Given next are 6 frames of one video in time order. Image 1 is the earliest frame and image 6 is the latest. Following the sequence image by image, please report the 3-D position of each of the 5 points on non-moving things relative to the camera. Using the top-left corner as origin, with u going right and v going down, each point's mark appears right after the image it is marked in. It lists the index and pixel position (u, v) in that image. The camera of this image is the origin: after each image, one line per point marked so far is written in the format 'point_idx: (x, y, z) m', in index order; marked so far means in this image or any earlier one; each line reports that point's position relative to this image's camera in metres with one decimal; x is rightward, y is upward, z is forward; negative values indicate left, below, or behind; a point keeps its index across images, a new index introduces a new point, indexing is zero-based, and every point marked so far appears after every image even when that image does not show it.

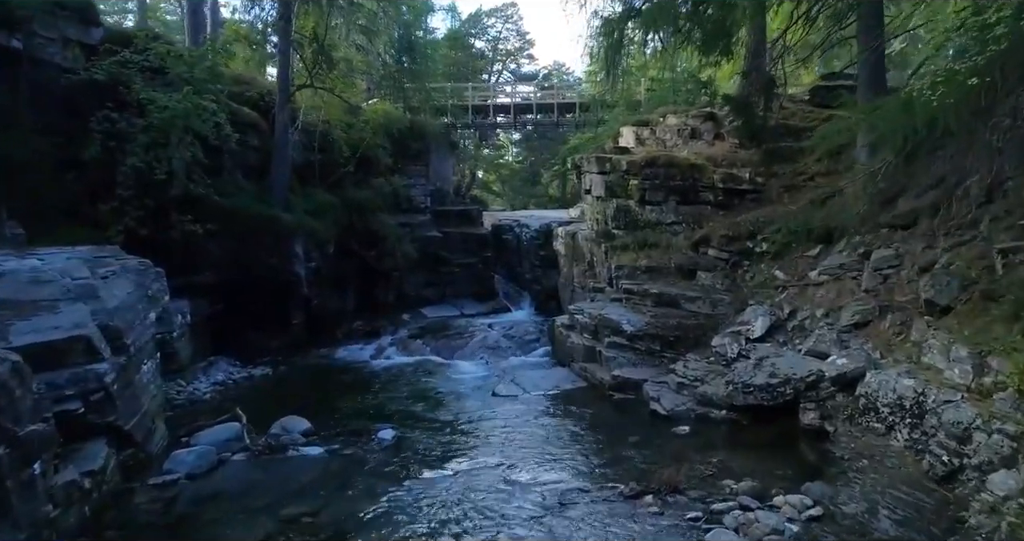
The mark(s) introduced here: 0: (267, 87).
0: (-6.1, +4.6, +18.6) m
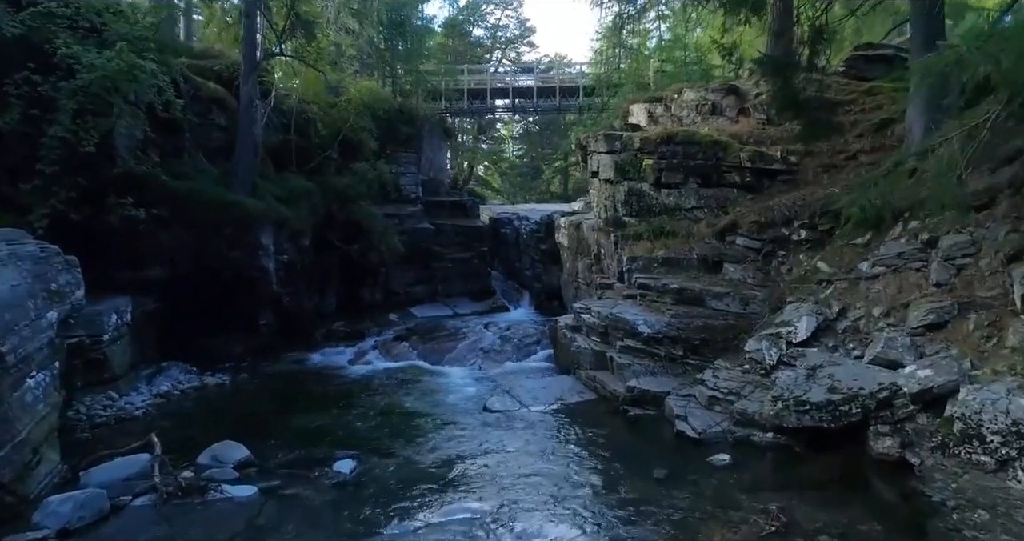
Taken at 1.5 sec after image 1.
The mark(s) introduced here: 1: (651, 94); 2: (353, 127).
0: (-6.2, +4.7, +16.6) m
1: (+3.4, +4.3, +18.2) m
2: (-4.1, +3.7, +19.2) m
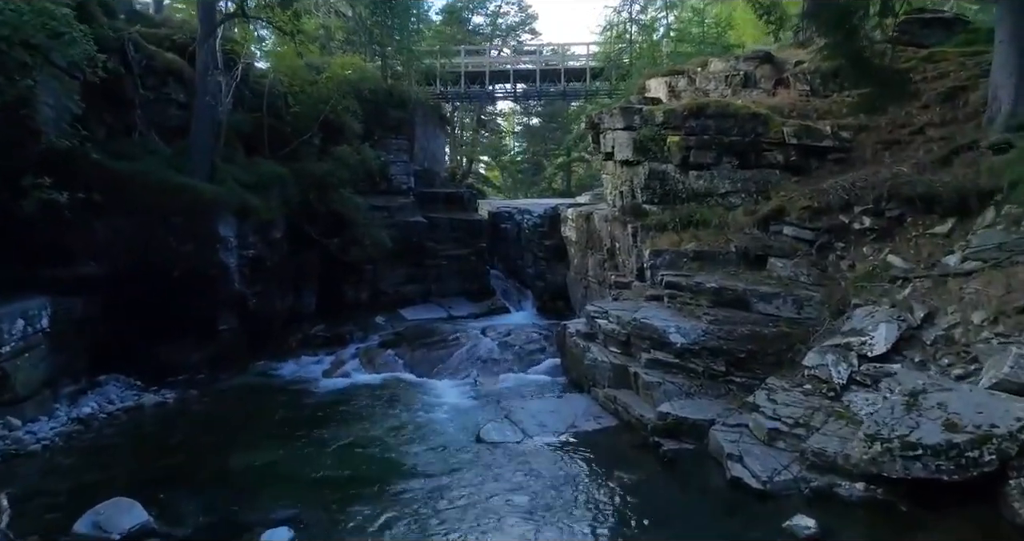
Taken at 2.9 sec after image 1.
0: (-6.2, +4.7, +14.6) m
1: (+3.4, +4.4, +16.2) m
2: (-4.1, +3.8, +17.2) m
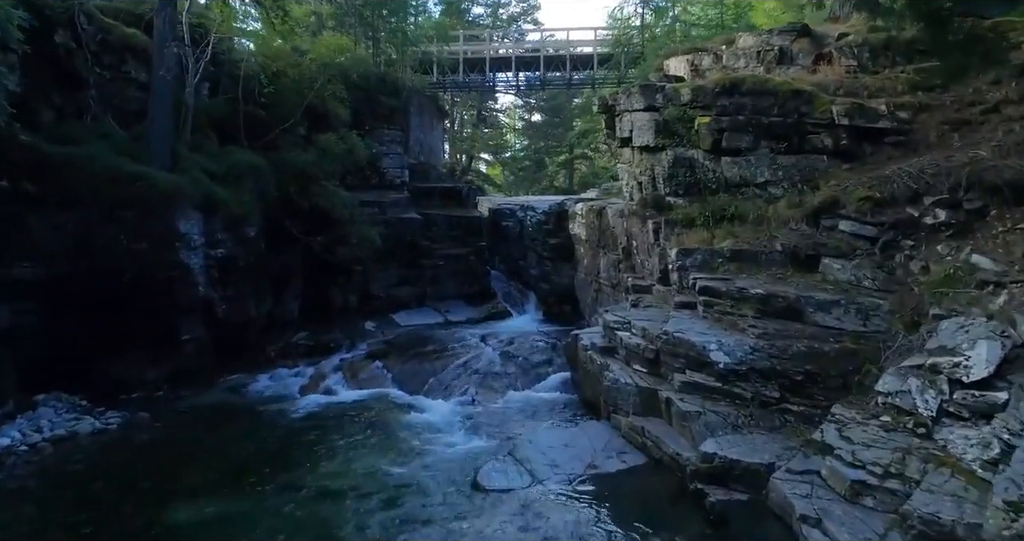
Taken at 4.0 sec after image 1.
0: (-6.1, +4.7, +13.0) m
1: (+3.5, +4.4, +14.6) m
2: (-4.0, +3.7, +15.7) m
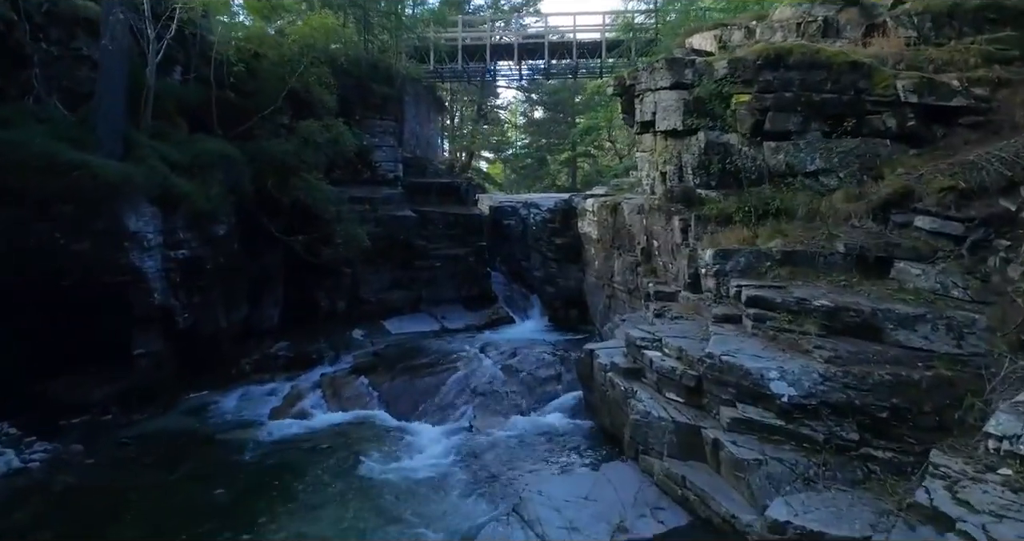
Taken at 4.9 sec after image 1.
0: (-6.1, +4.7, +11.6) m
1: (+3.5, +4.3, +13.1) m
2: (-4.0, +3.7, +14.2) m
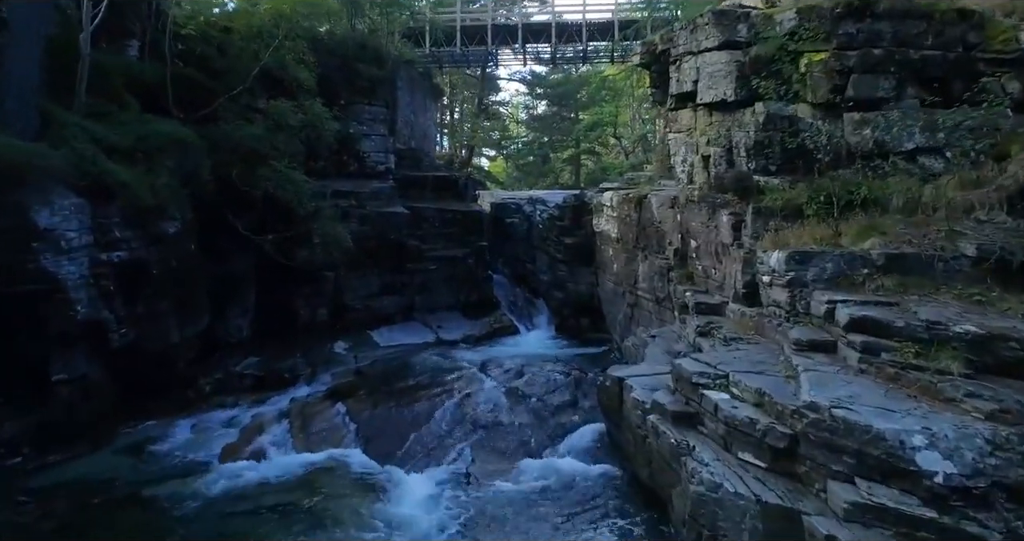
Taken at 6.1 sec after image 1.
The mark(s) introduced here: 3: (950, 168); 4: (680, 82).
0: (-6.0, +4.6, +9.8) m
1: (+3.6, +4.2, +11.3) m
2: (-3.9, +3.6, +12.4) m
3: (+3.6, +0.8, +6.1) m
4: (+1.8, +2.0, +7.9) m
